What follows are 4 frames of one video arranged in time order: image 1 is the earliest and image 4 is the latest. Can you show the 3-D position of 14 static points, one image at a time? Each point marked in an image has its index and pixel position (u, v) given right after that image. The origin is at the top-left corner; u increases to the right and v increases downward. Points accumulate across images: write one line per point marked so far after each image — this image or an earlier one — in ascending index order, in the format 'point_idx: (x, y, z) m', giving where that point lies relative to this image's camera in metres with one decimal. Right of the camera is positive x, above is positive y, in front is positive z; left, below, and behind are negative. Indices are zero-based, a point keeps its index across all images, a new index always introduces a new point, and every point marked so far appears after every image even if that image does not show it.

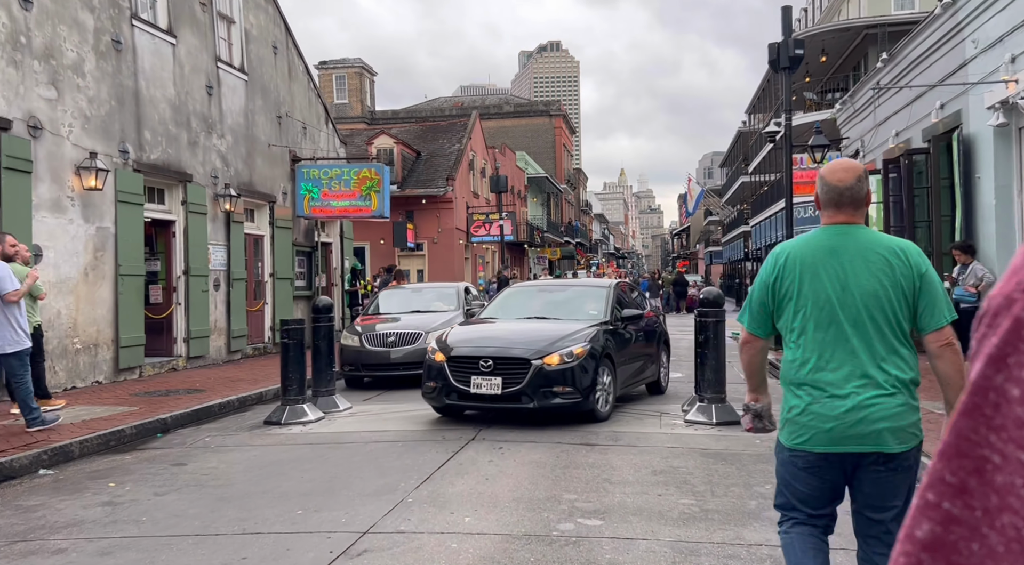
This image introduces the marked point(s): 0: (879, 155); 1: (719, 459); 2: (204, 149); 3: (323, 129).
0: (+7.0, +2.4, +15.8) m
1: (+1.7, -1.4, +6.6) m
2: (-5.1, +2.2, +13.8) m
3: (-4.4, +3.5, +19.1) m
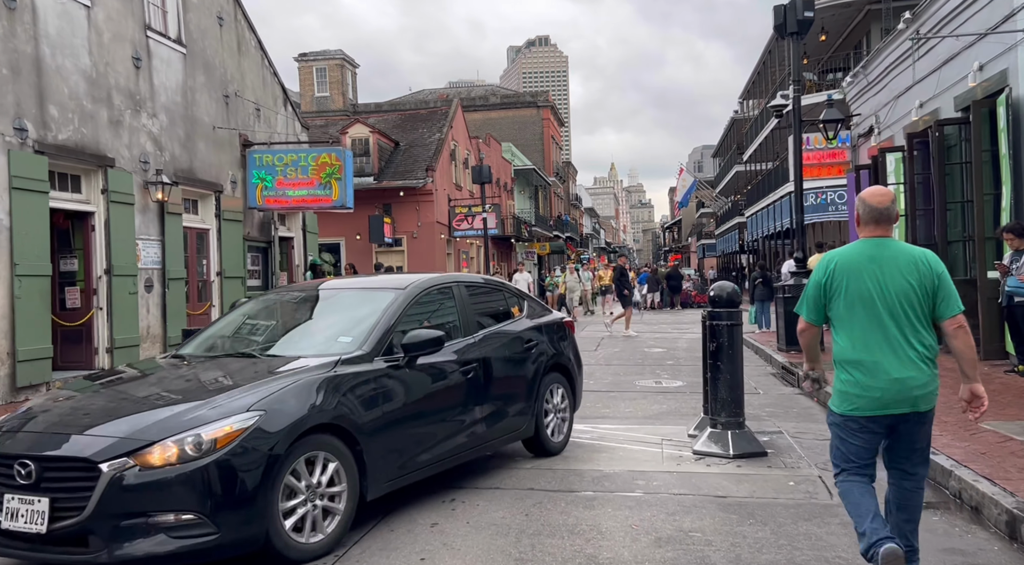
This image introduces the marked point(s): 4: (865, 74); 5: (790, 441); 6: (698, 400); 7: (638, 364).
0: (+6.6, +2.6, +14.1) m
1: (+1.4, -1.4, +4.9) m
2: (-5.5, +2.2, +12.0) m
3: (-4.8, +3.6, +17.3) m
4: (+6.7, +4.0, +15.8) m
5: (+2.3, -1.3, +6.9) m
6: (+2.1, -1.4, +9.5) m
7: (+2.0, -1.3, +13.2) m
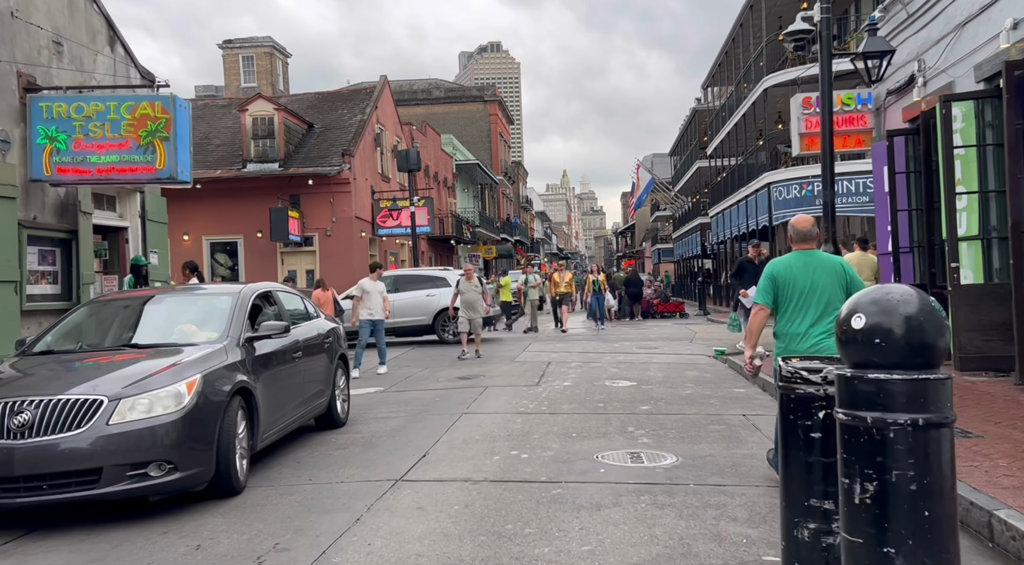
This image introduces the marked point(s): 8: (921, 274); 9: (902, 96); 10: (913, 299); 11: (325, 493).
0: (+5.4, +2.5, +9.9) m
1: (+0.8, -1.4, +0.4) m
2: (-6.6, +2.2, +7.2) m
3: (-6.1, +3.5, +12.4) m
4: (+5.5, +3.9, +11.6) m
5: (+1.6, -1.3, +2.4) m
6: (+1.3, -1.4, +5.1) m
7: (+0.9, -1.4, +8.8) m
8: (+5.6, +0.1, +11.3) m
9: (+5.6, +2.7, +12.0) m
10: (+1.0, 0.0, +2.1) m
11: (-1.3, -1.5, +5.7) m
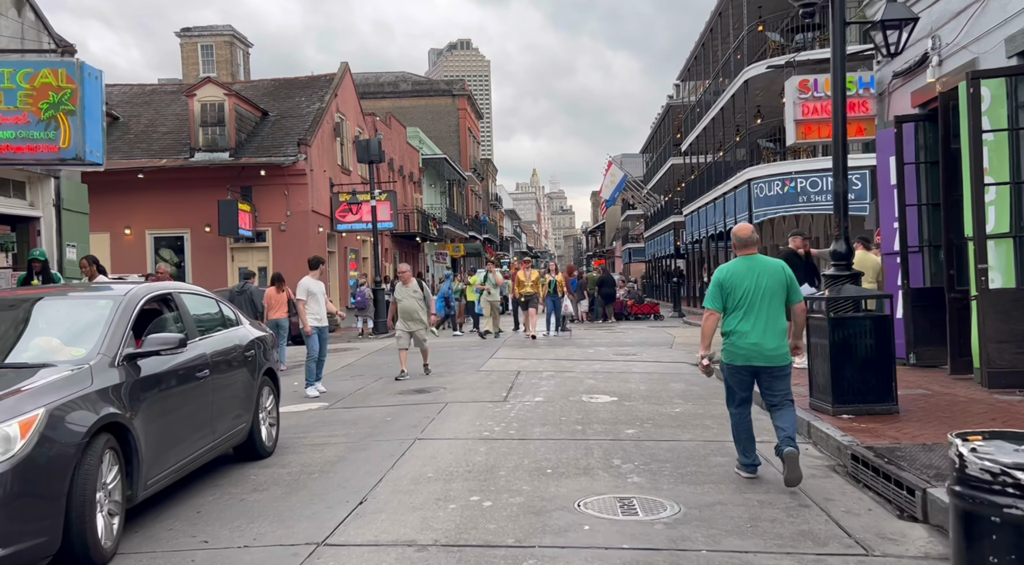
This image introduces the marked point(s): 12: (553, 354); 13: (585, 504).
0: (+5.1, +2.5, +8.7) m
1: (+0.7, -1.4, -0.9) m
2: (-6.8, +2.2, +5.5) m
3: (-6.6, +3.5, +10.8) m
4: (+5.0, +3.9, +10.4) m
5: (+1.5, -1.4, +1.1) m
6: (+1.1, -1.4, +3.8) m
7: (+0.6, -1.4, +7.4) m
8: (+5.1, +0.1, +10.1) m
9: (+5.2, +2.7, +10.8) m
10: (+0.9, 0.0, +0.7) m
11: (-1.5, -1.5, +4.3) m
12: (+0.7, -1.2, +14.2) m
13: (+0.5, -1.4, +5.3) m
